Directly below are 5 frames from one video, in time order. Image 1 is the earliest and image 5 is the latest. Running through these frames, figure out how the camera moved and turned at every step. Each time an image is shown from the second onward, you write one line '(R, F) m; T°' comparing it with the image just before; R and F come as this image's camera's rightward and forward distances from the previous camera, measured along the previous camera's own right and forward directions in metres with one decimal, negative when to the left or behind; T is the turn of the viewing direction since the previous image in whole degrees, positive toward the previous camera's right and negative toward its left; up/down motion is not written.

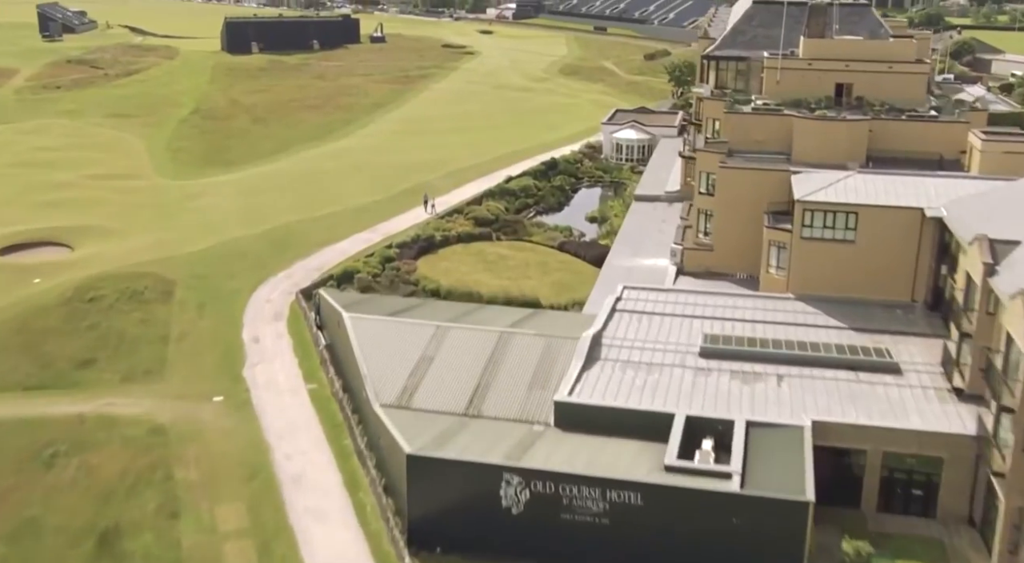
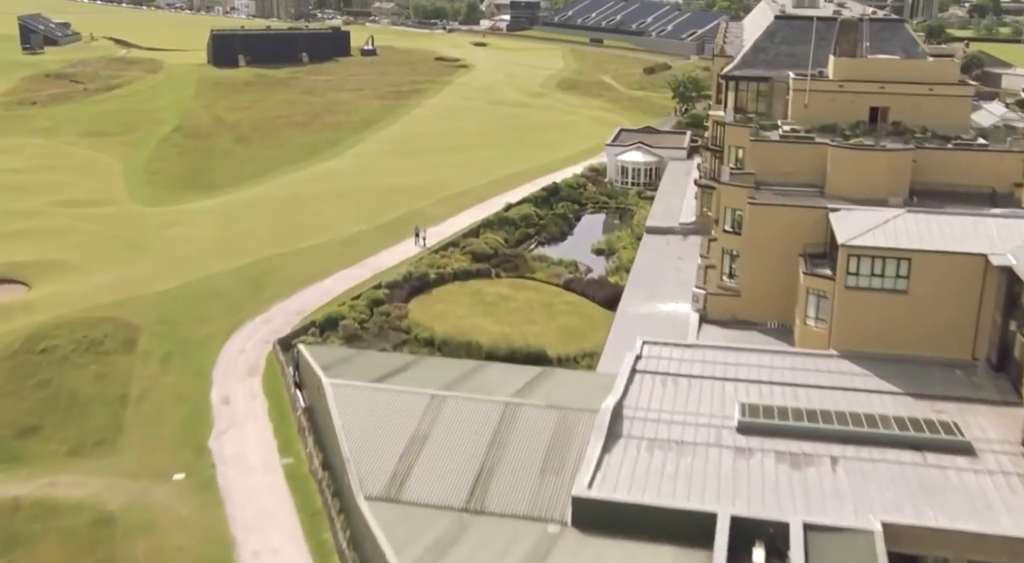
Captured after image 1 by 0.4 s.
(-0.5, +5.1) m; 0°
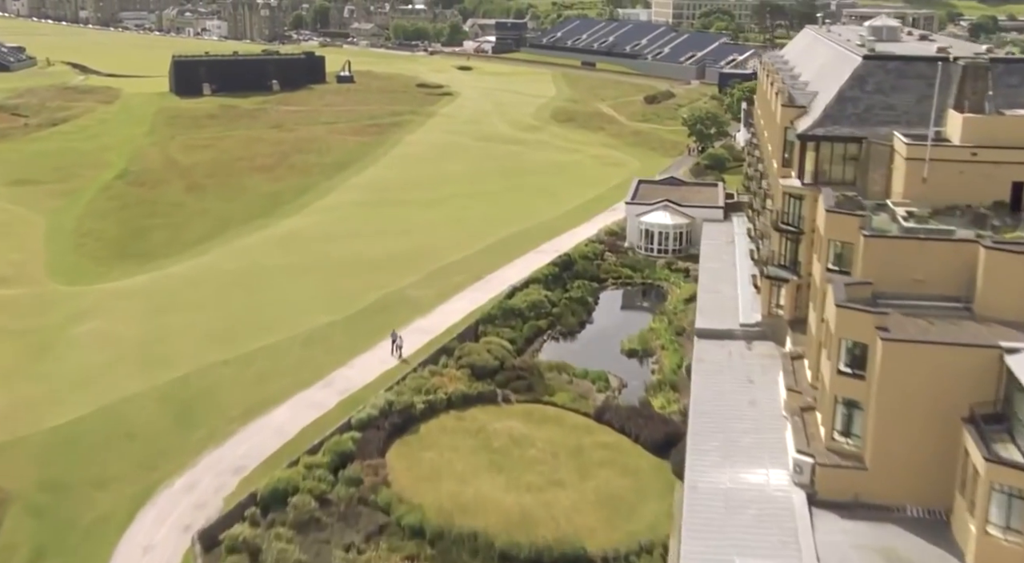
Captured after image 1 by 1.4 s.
(-1.2, +13.0) m; +1°
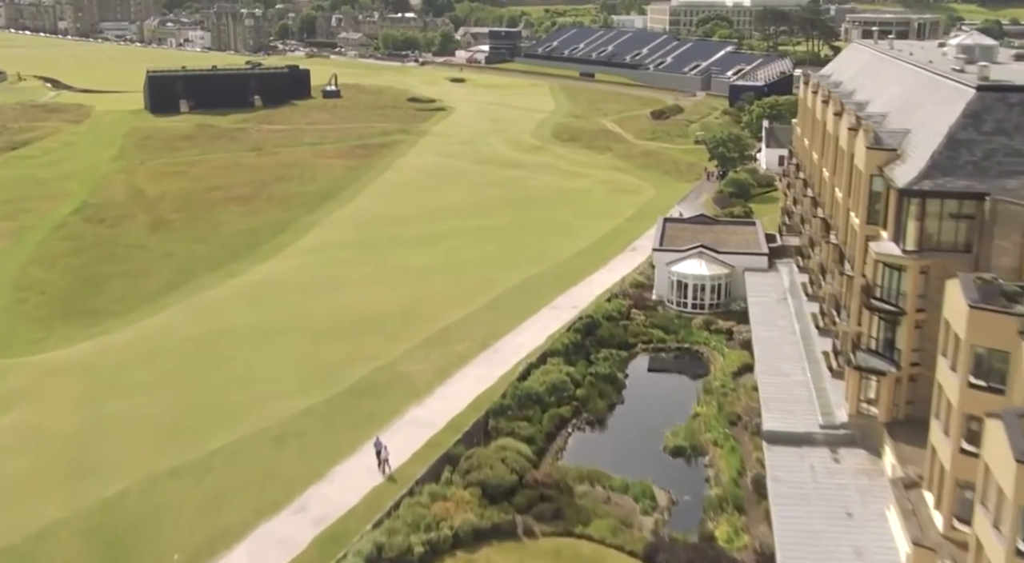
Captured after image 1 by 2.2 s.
(-1.0, +9.0) m; 0°
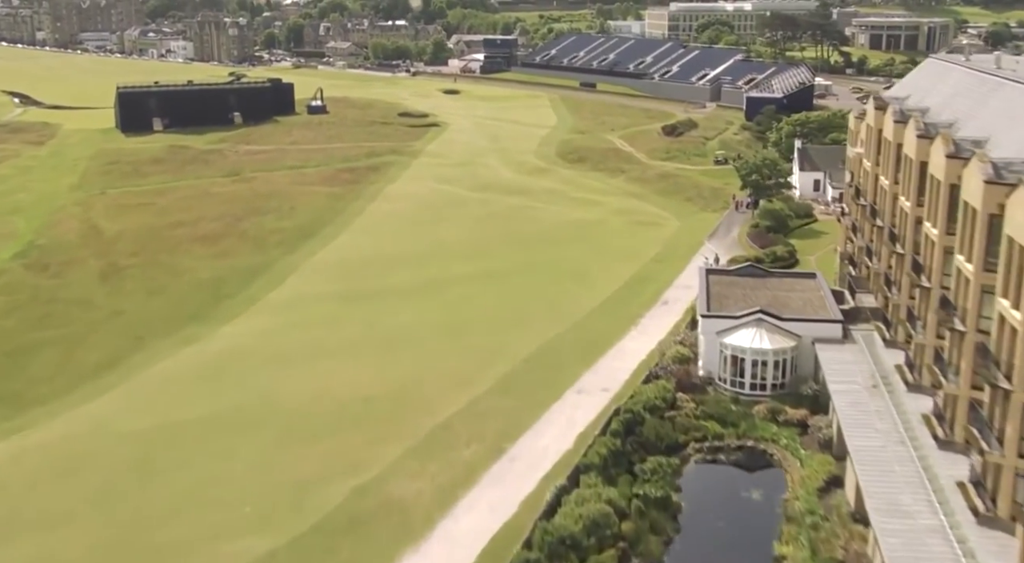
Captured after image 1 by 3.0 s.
(-1.0, +10.1) m; 0°
